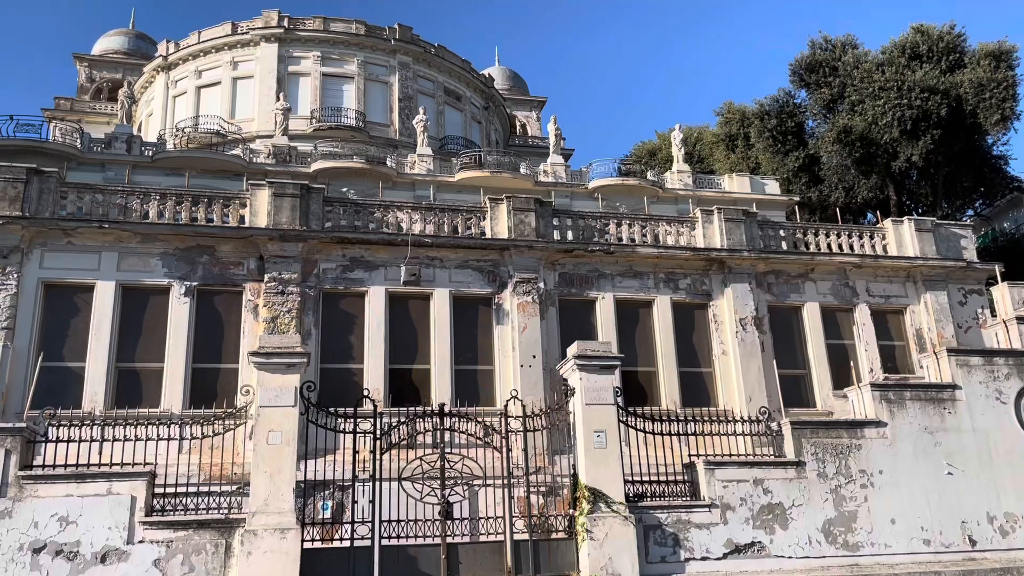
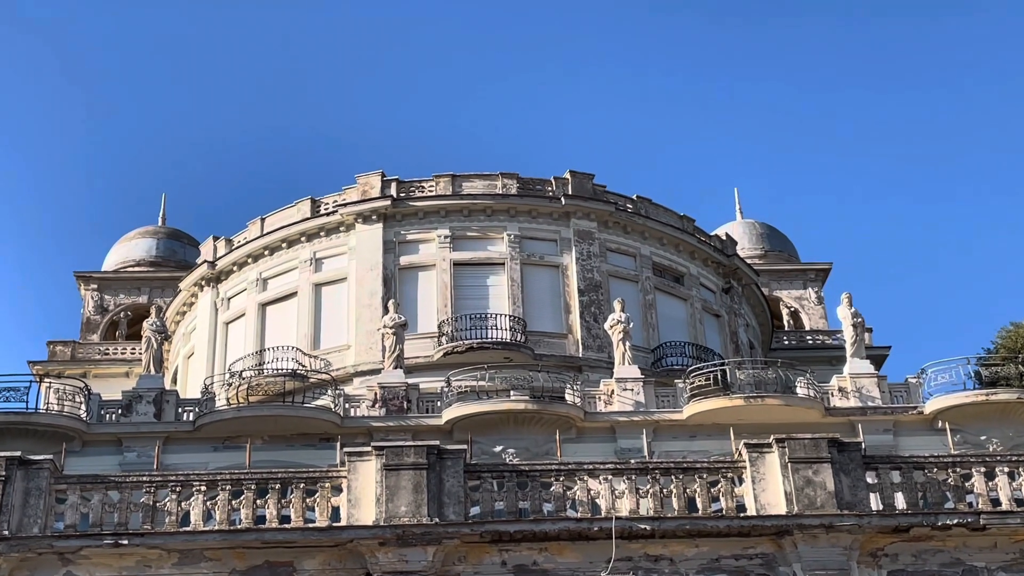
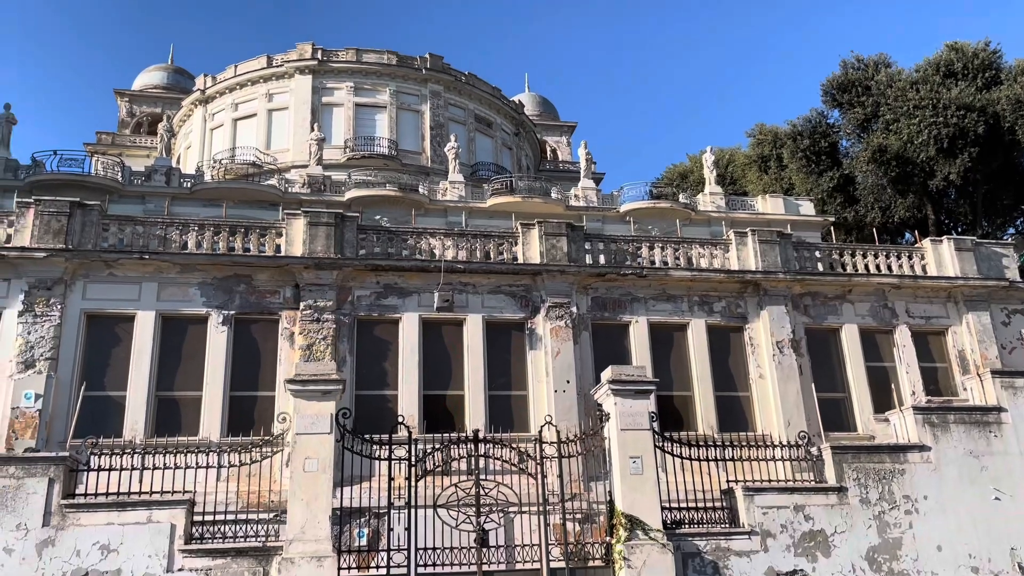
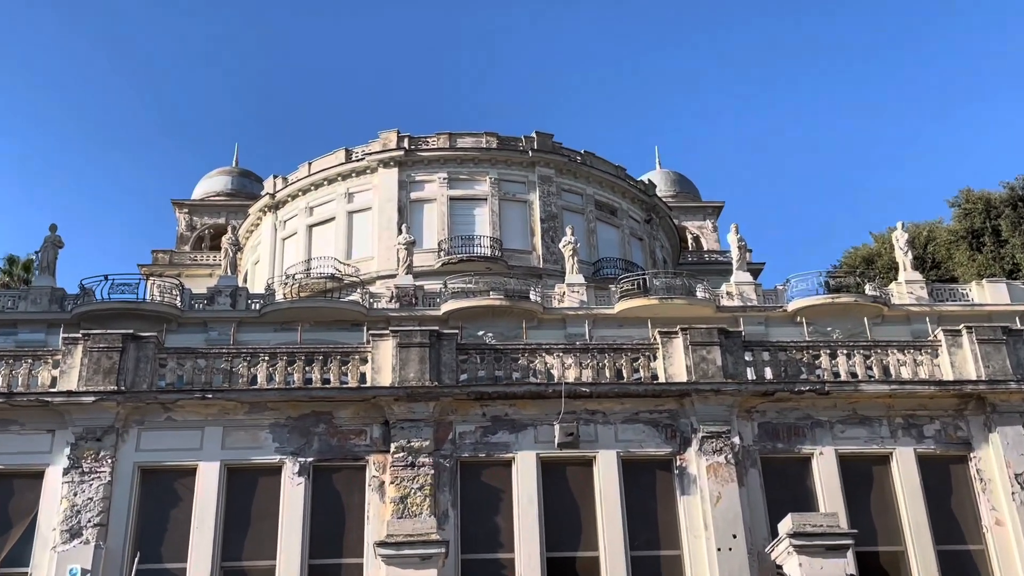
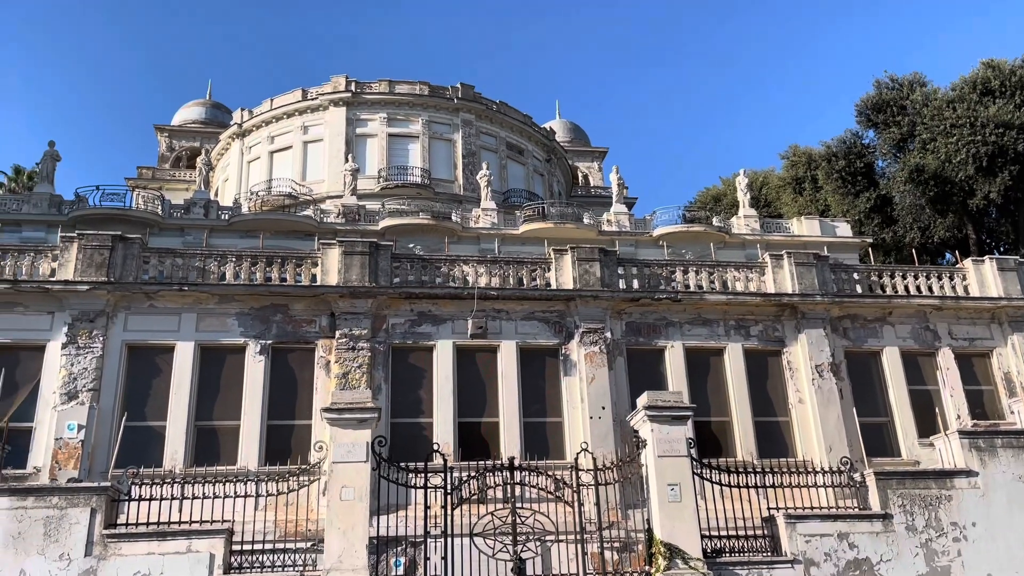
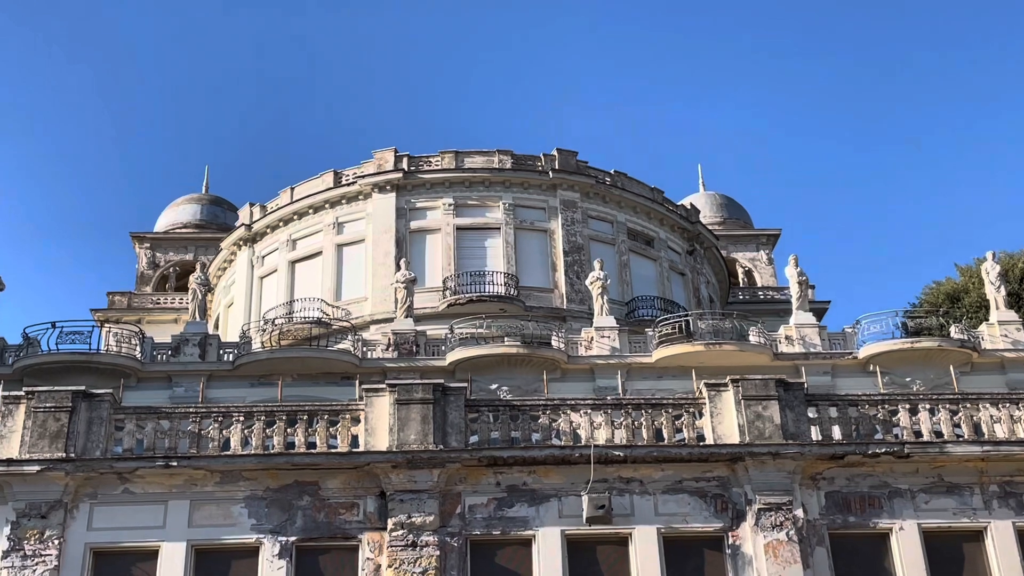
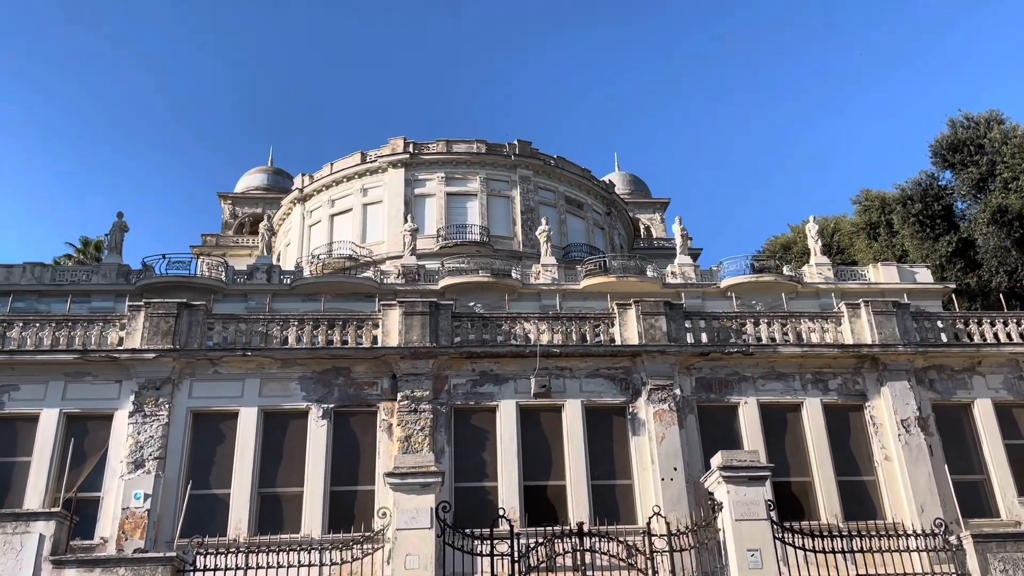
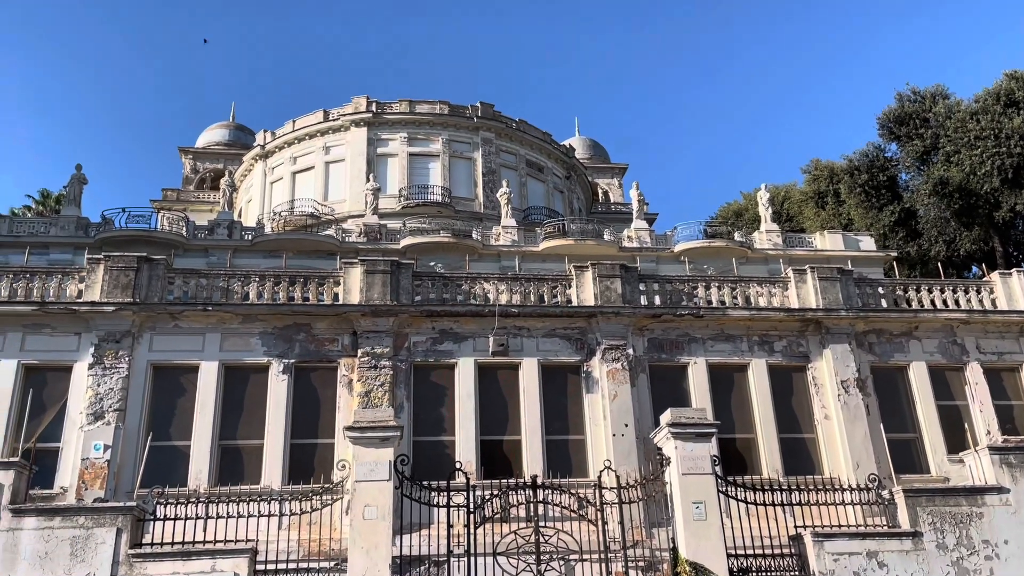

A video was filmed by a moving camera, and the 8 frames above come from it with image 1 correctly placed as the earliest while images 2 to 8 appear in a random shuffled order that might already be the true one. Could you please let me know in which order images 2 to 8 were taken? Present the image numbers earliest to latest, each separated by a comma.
3, 5, 8, 7, 4, 6, 2
